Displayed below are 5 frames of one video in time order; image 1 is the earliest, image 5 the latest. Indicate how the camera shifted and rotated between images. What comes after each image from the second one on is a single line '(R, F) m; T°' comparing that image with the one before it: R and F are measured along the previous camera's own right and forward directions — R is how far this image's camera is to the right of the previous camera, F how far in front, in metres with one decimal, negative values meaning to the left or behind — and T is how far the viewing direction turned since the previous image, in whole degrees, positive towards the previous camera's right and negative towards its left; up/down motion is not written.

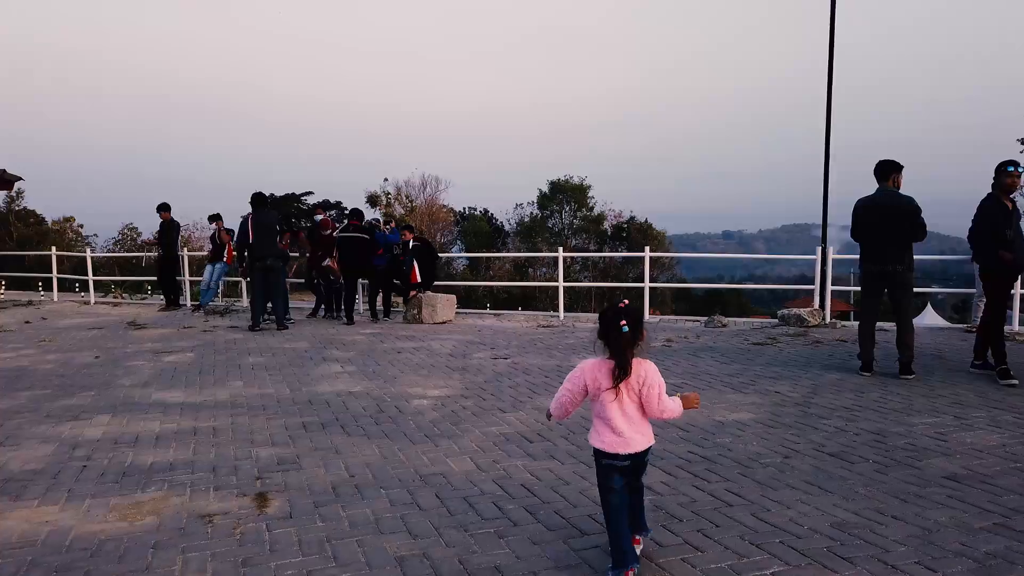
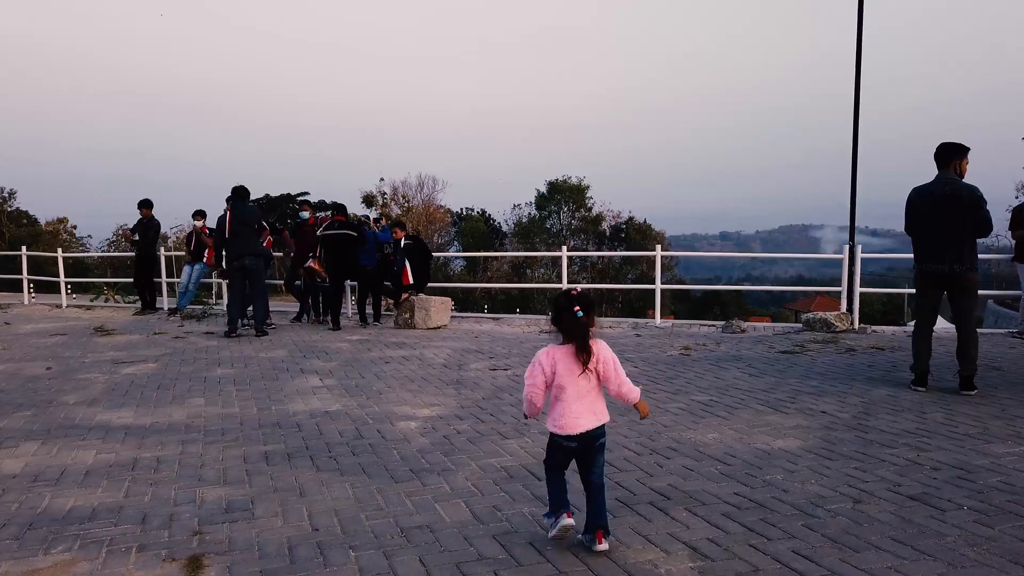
(0.0, +1.0) m; 0°
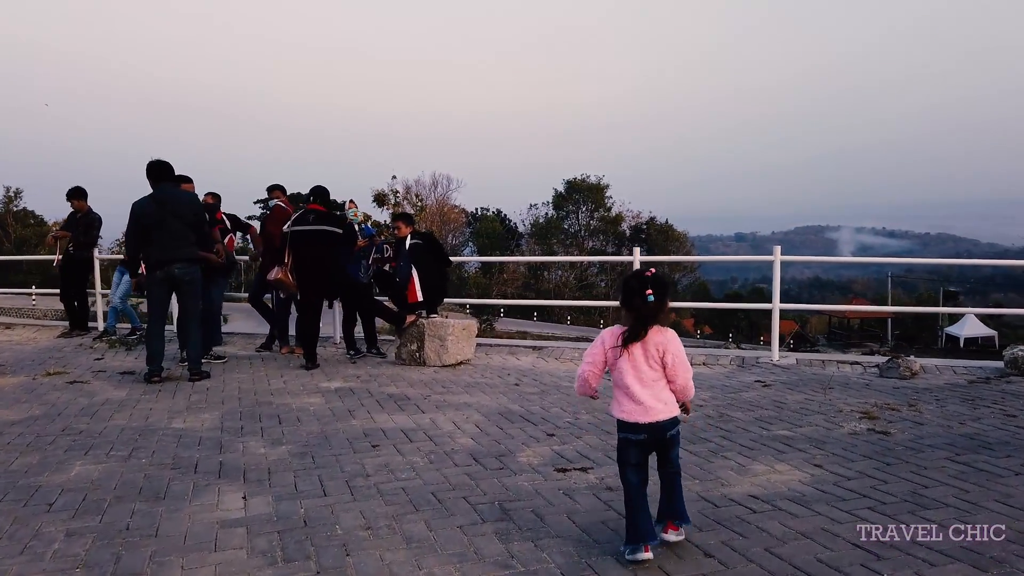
(-0.4, +3.5) m; -1°
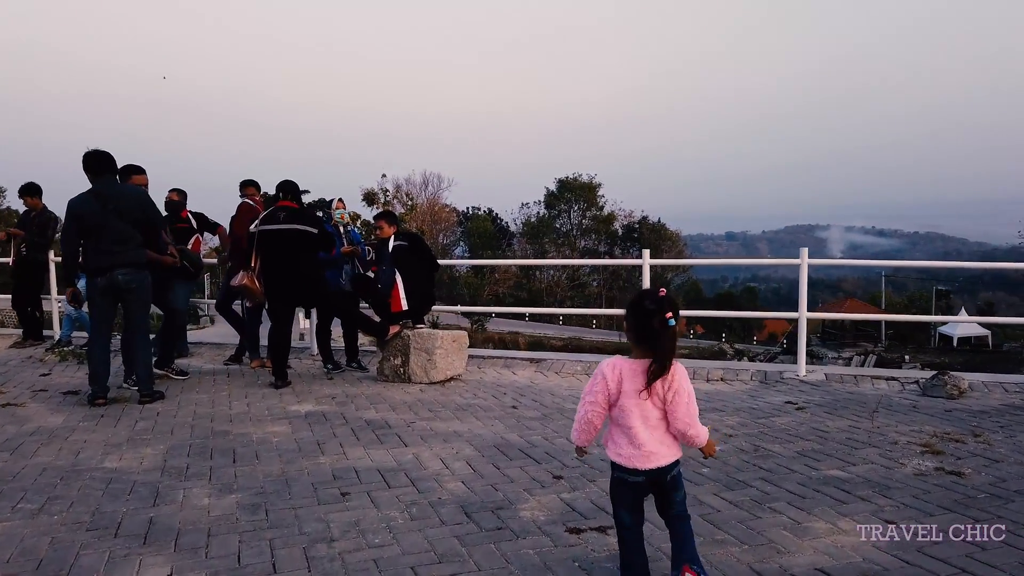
(0.0, +0.9) m; +1°
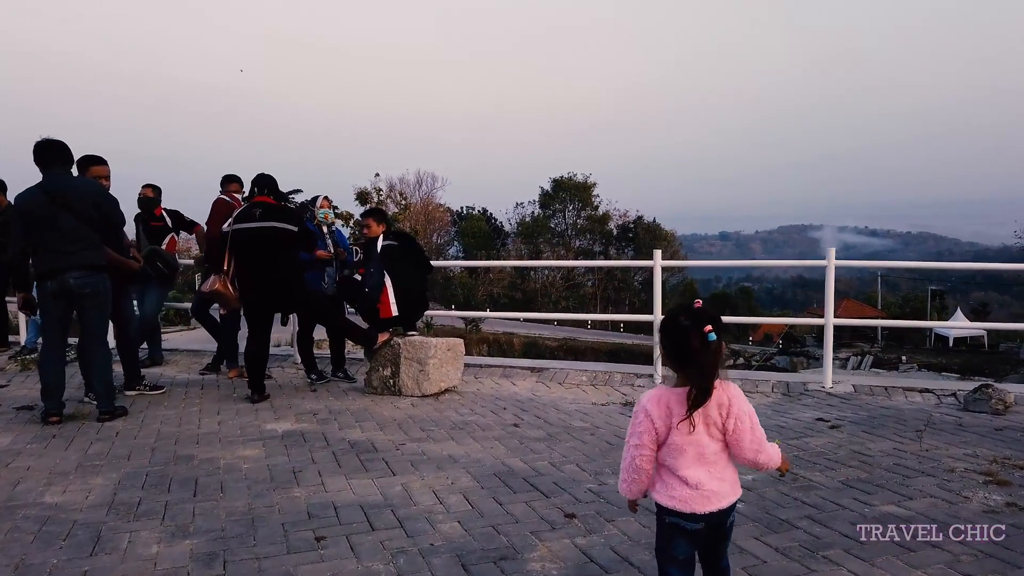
(-0.1, +0.6) m; 0°
